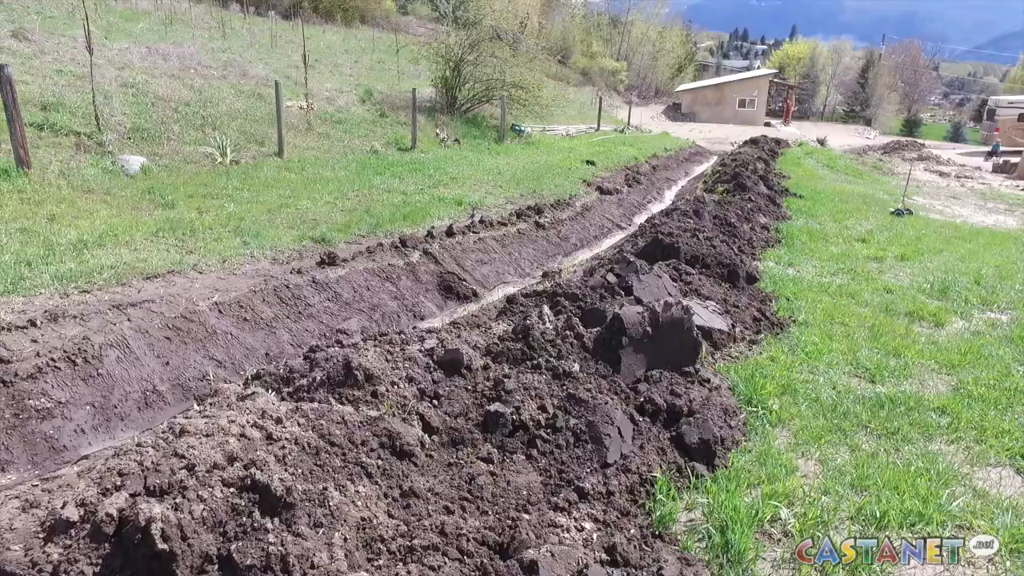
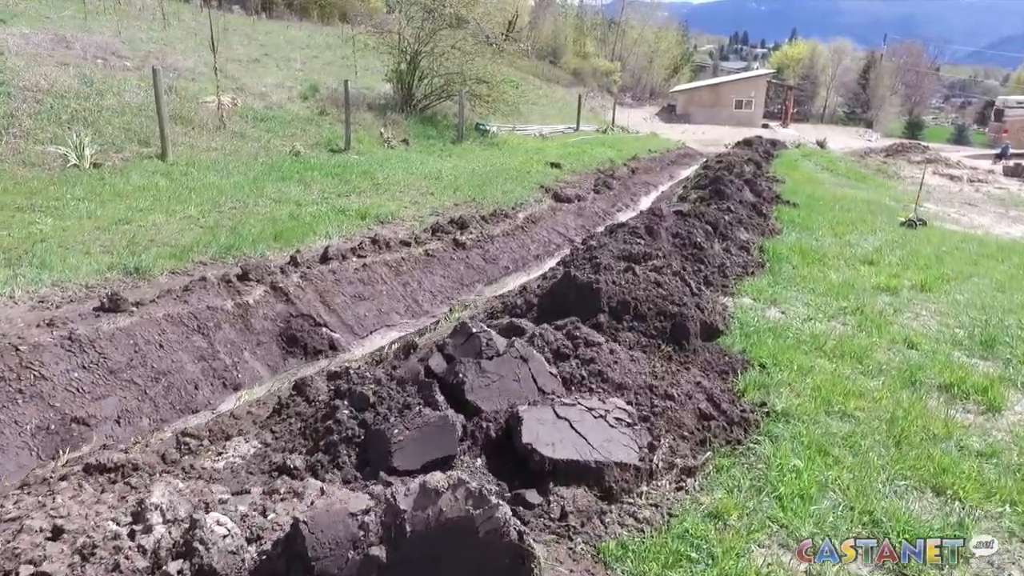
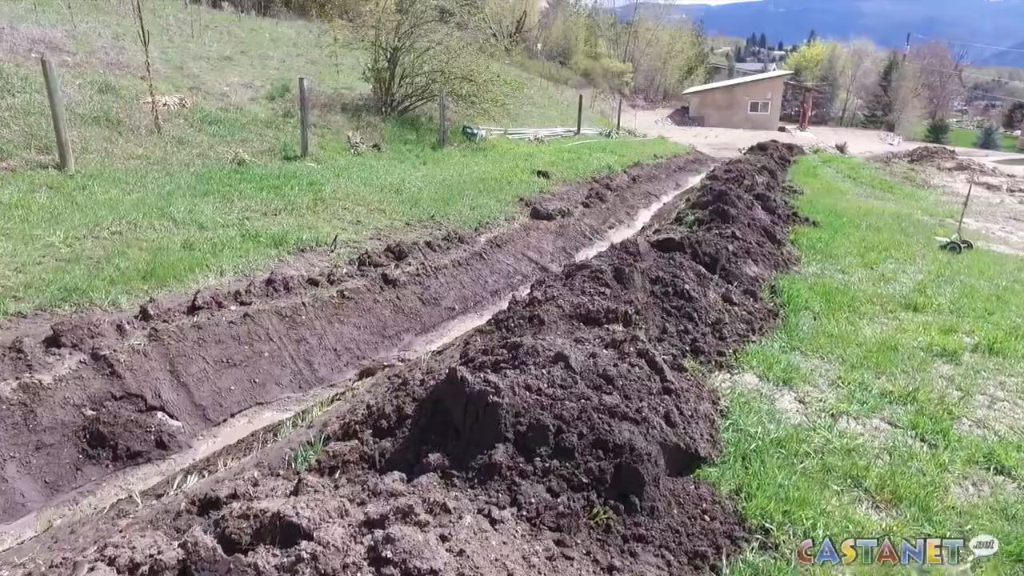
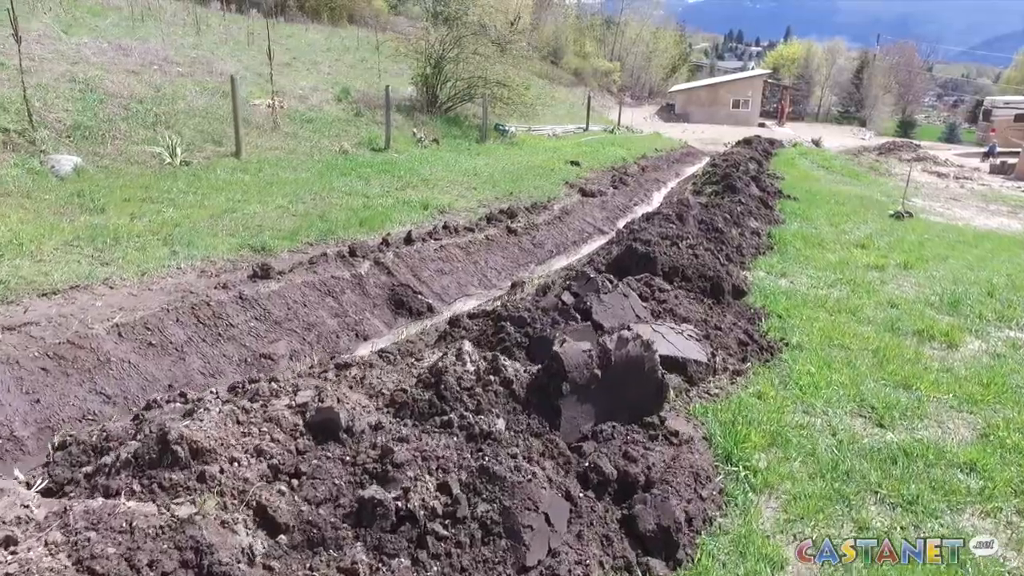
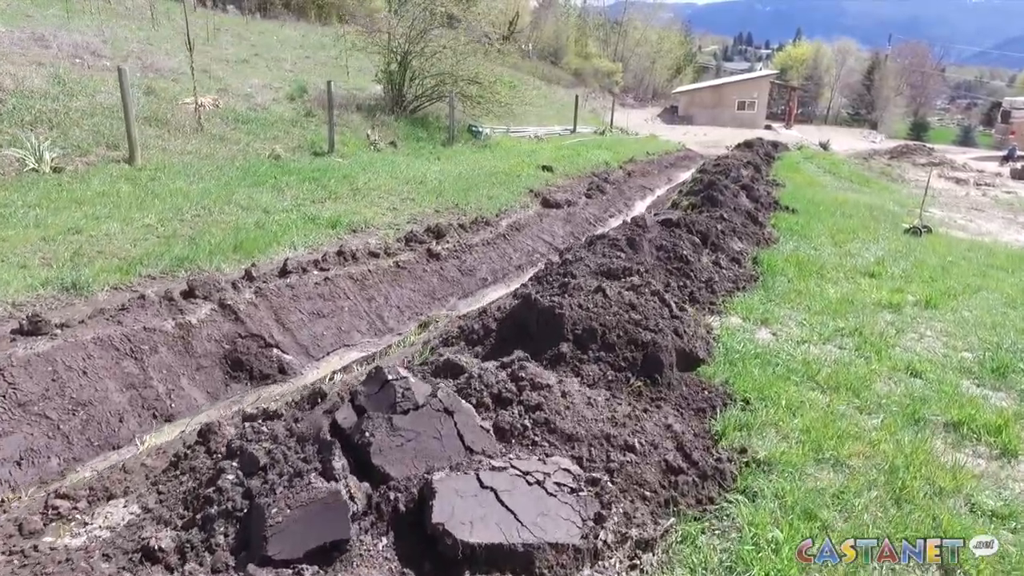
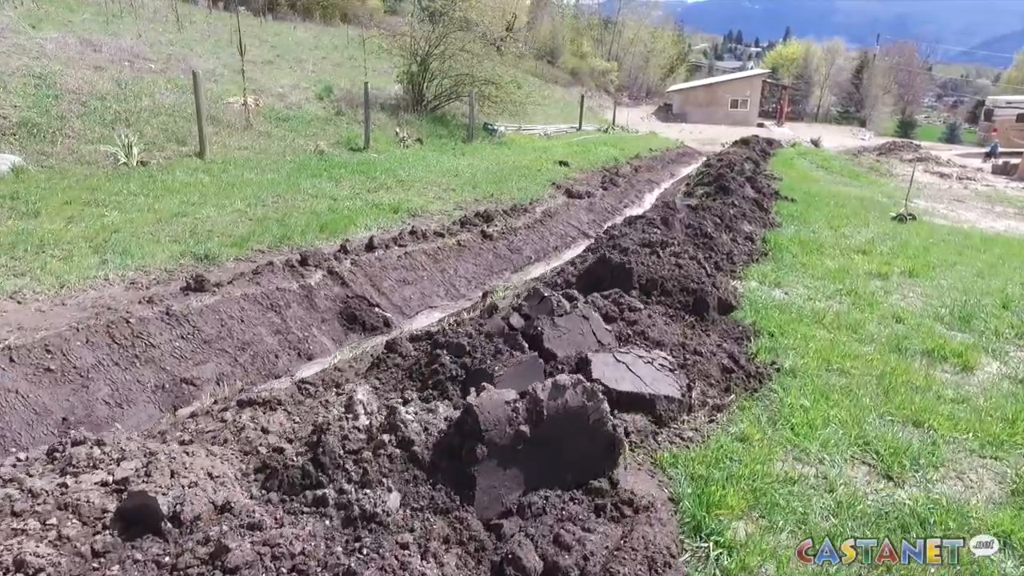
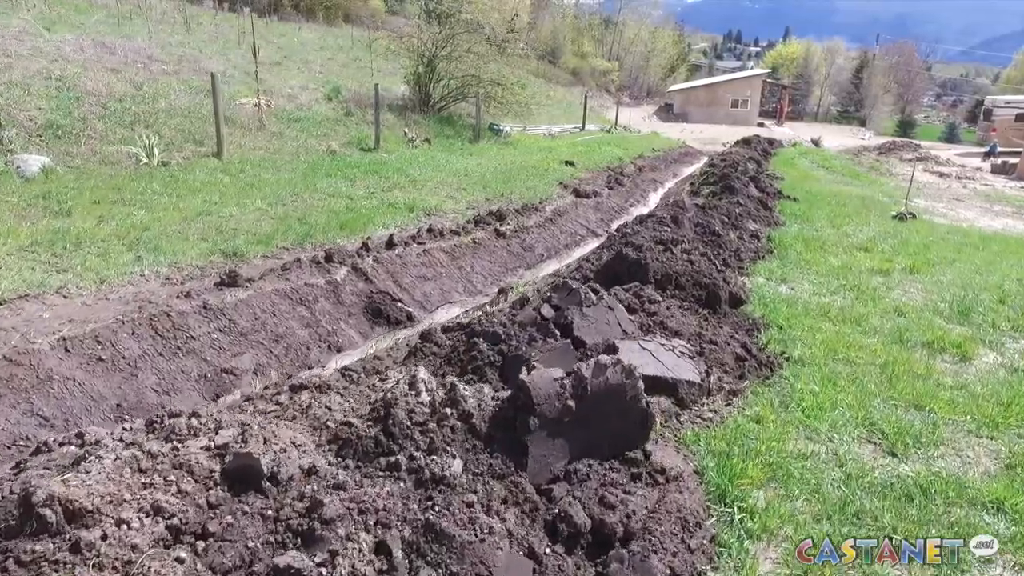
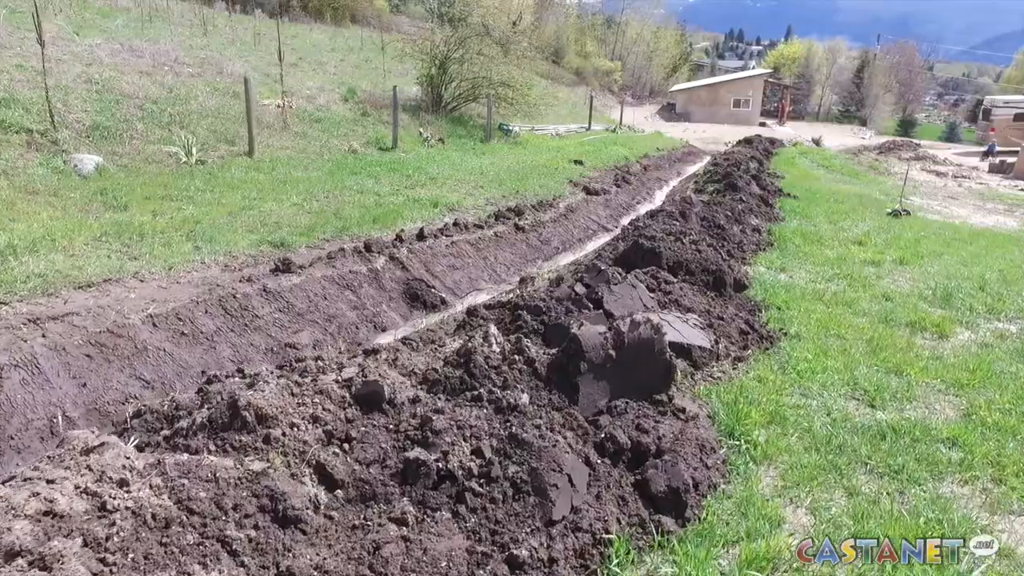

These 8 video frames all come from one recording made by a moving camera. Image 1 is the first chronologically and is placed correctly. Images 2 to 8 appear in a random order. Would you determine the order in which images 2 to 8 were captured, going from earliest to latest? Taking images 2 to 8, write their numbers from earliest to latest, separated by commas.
8, 4, 7, 6, 2, 5, 3
